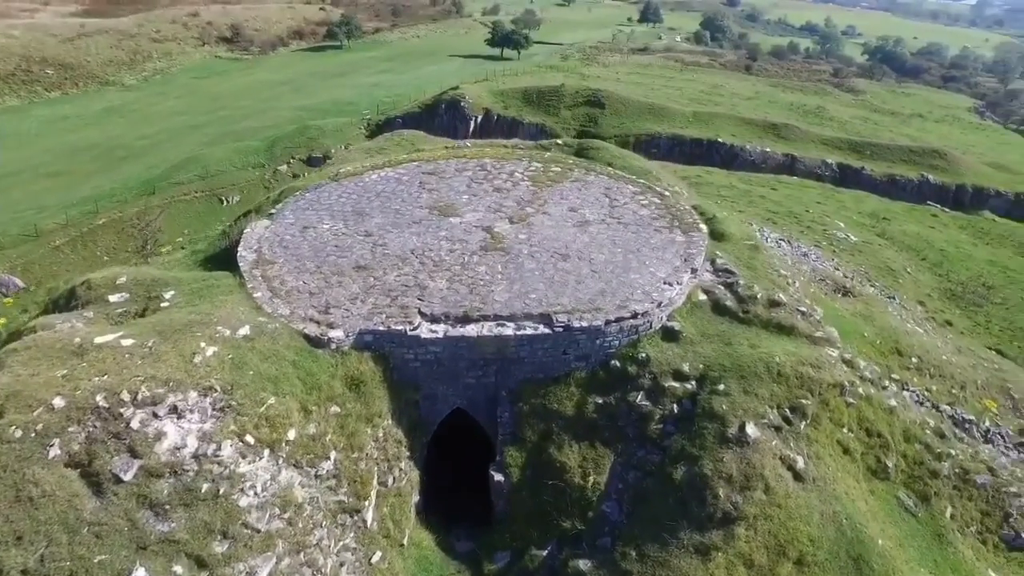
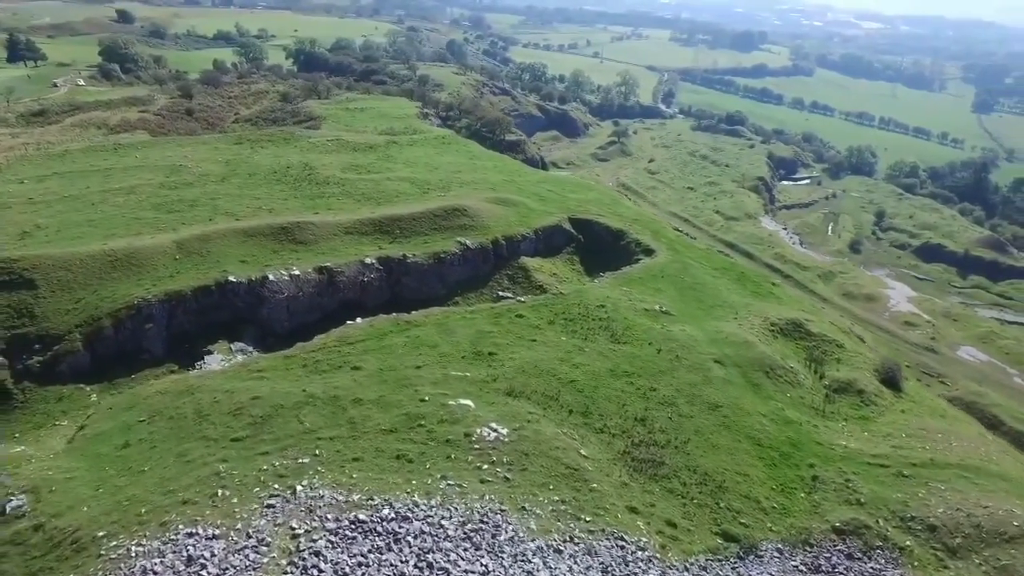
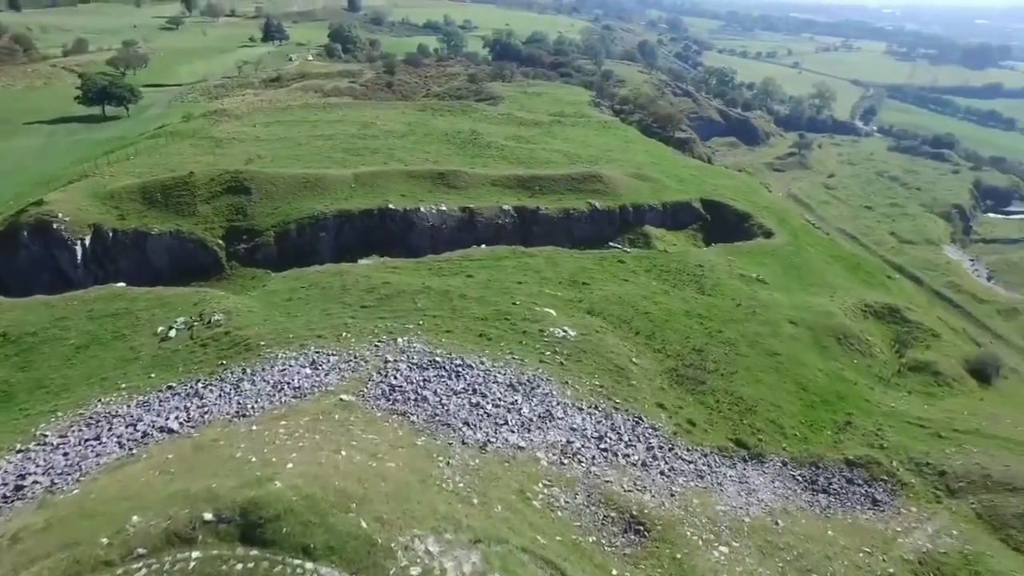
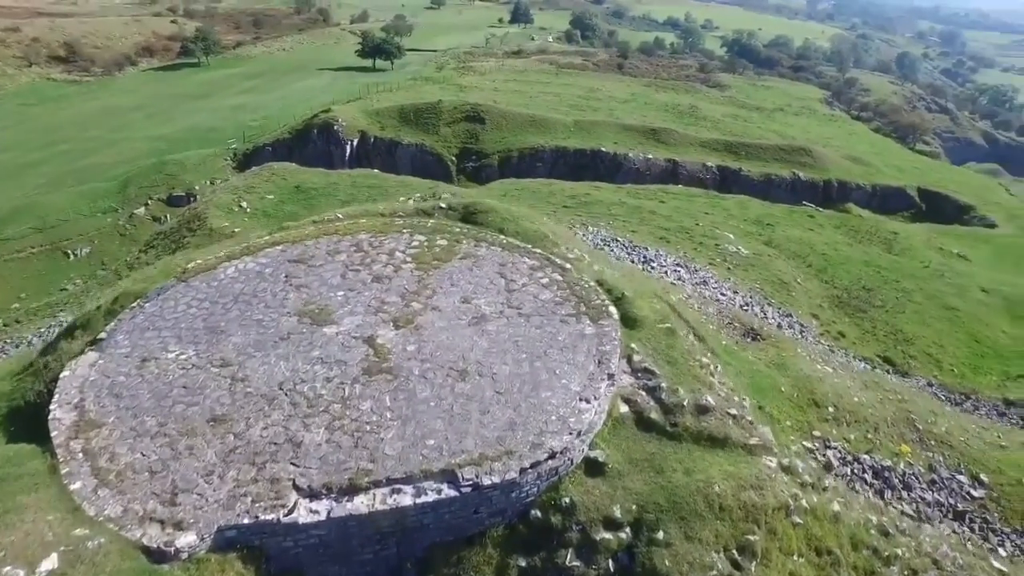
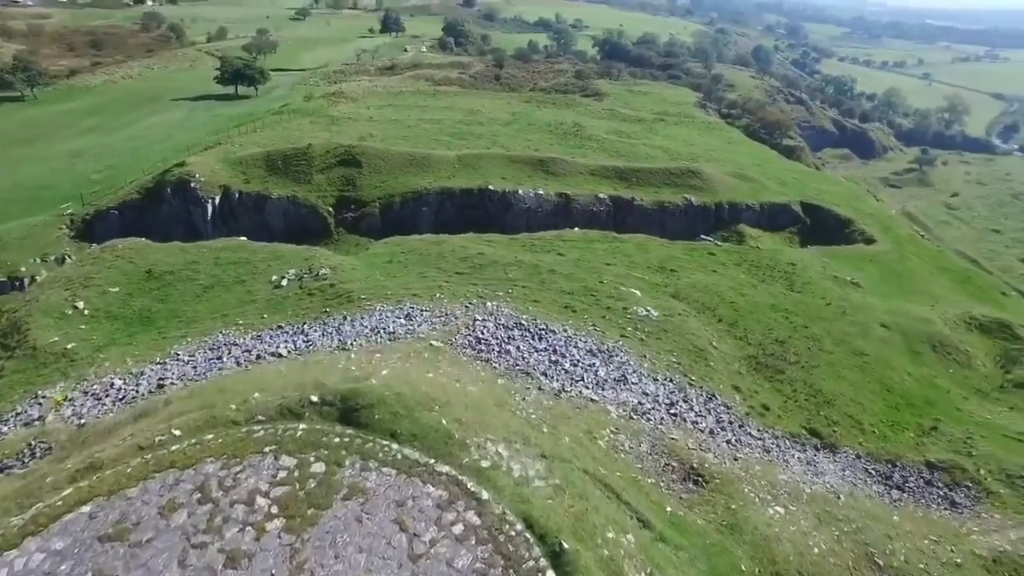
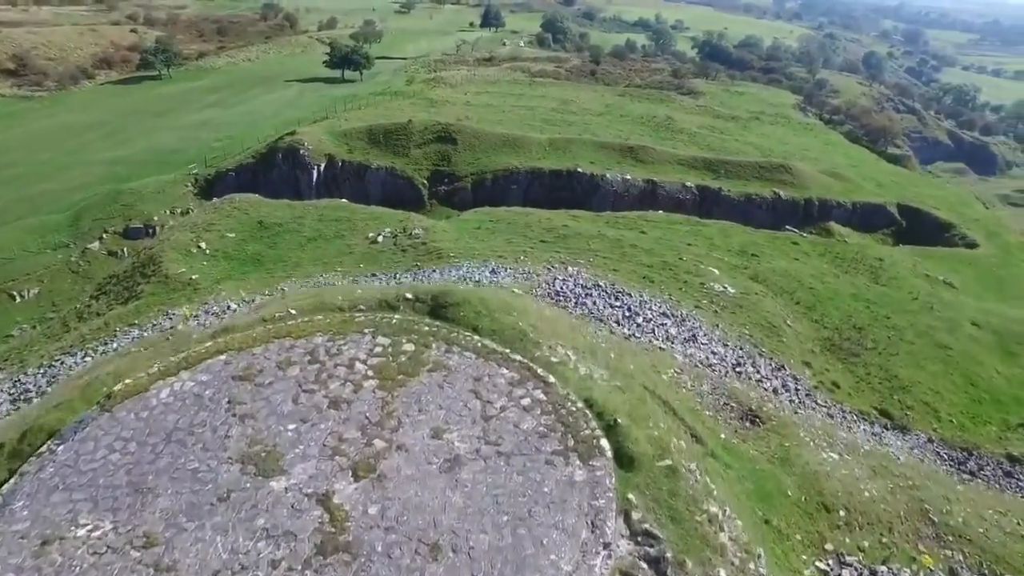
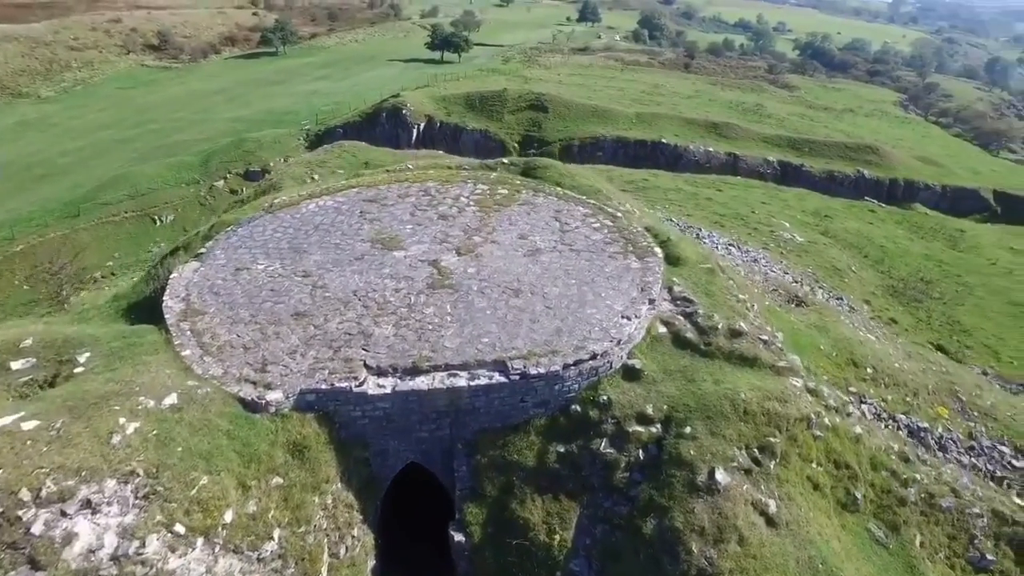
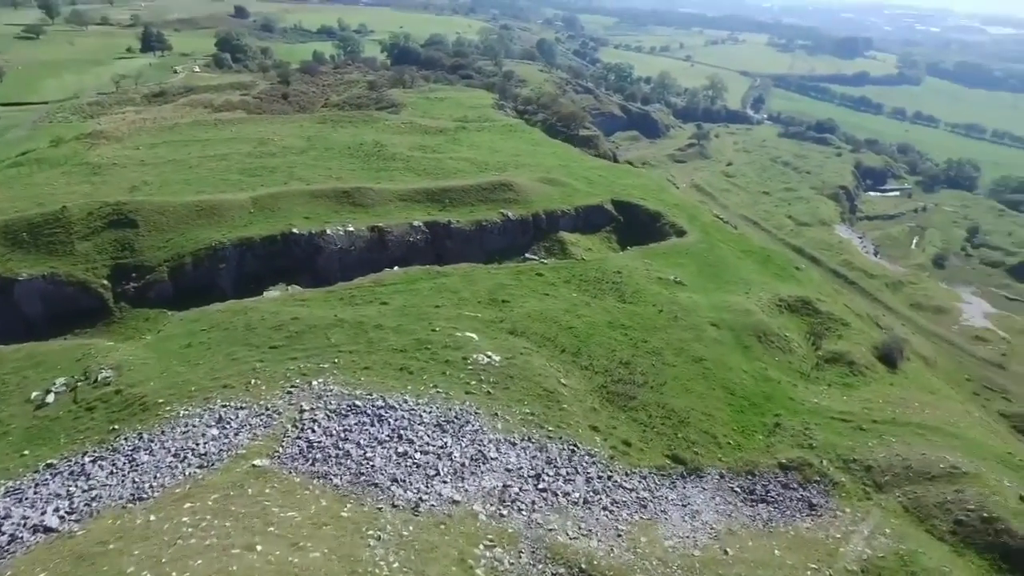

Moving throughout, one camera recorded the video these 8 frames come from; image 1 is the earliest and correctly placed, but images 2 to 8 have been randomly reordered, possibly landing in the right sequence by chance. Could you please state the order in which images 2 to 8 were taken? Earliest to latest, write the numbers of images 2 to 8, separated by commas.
7, 4, 6, 5, 3, 8, 2
